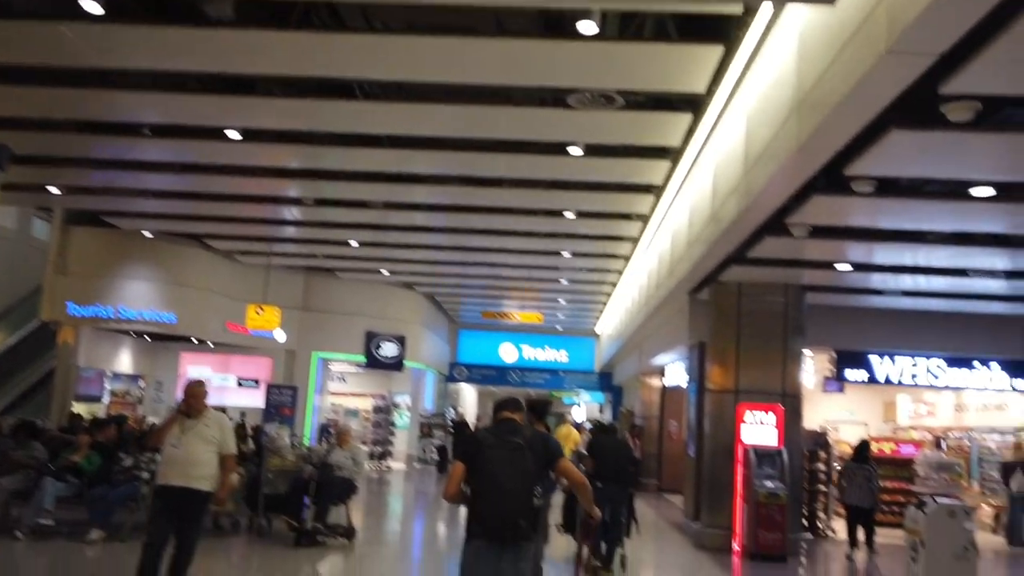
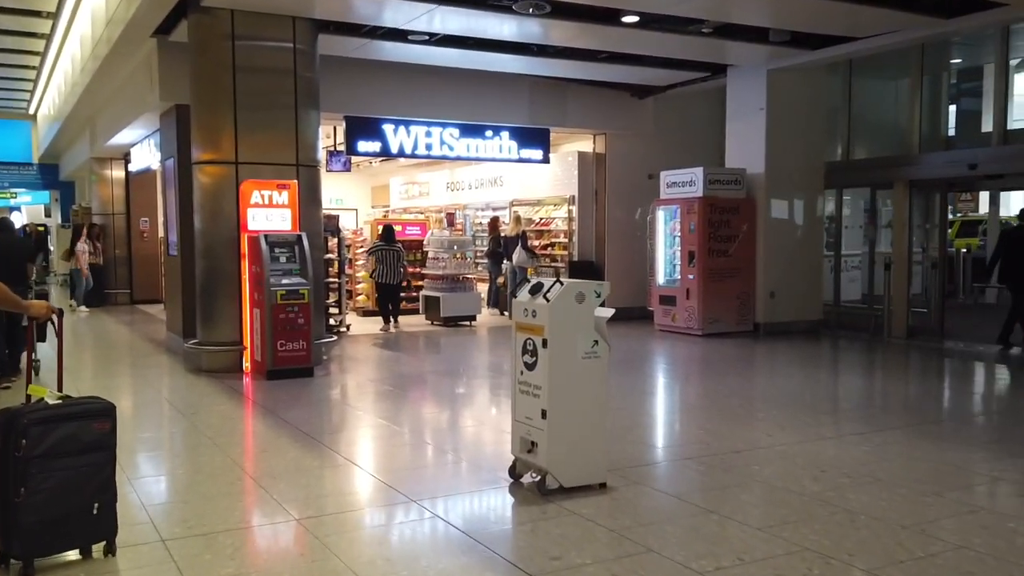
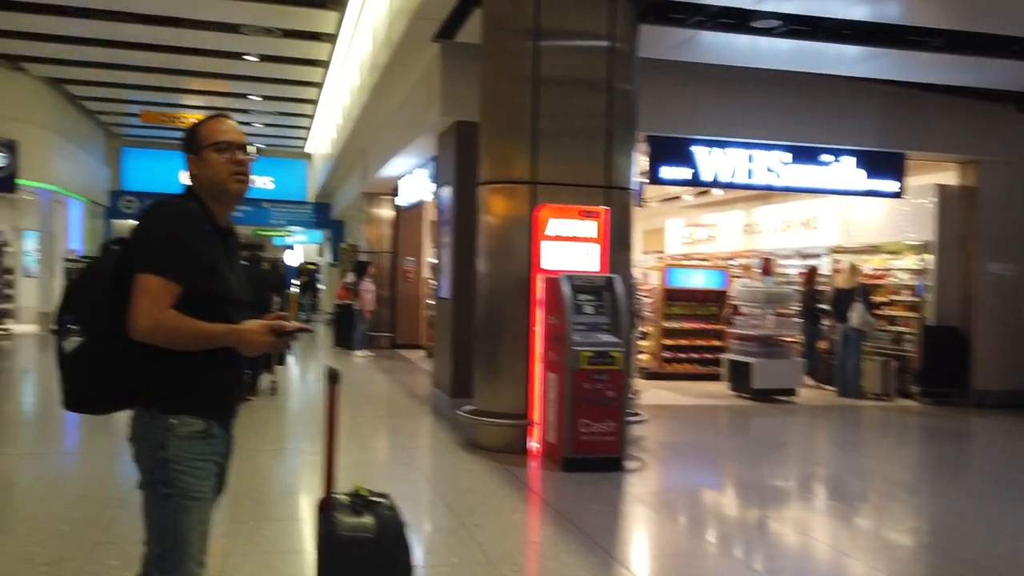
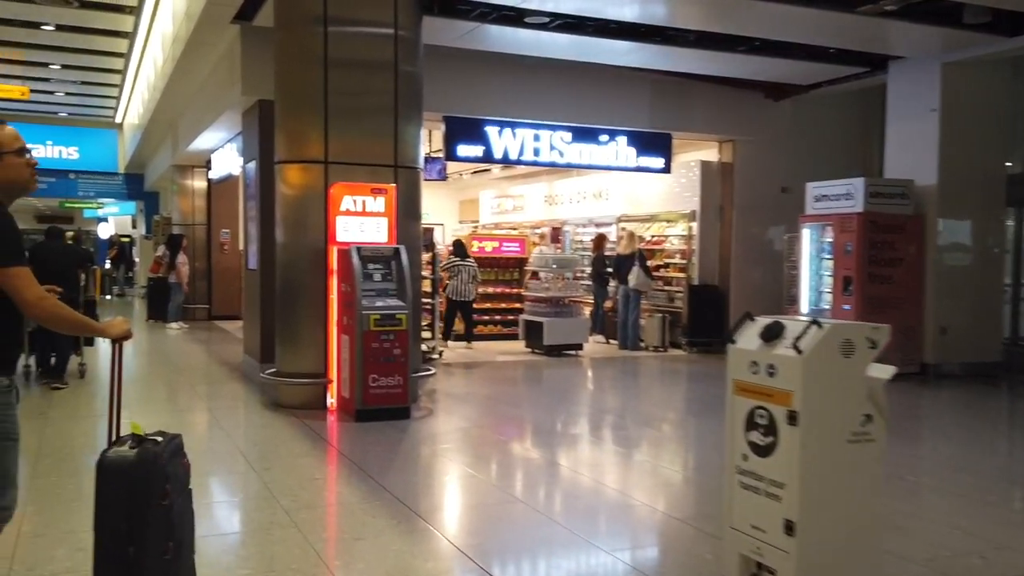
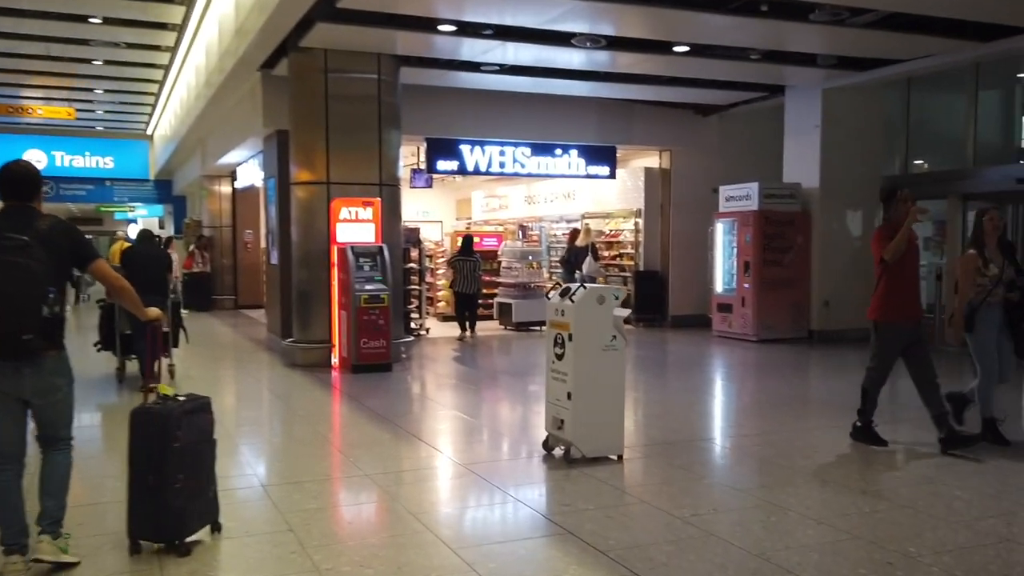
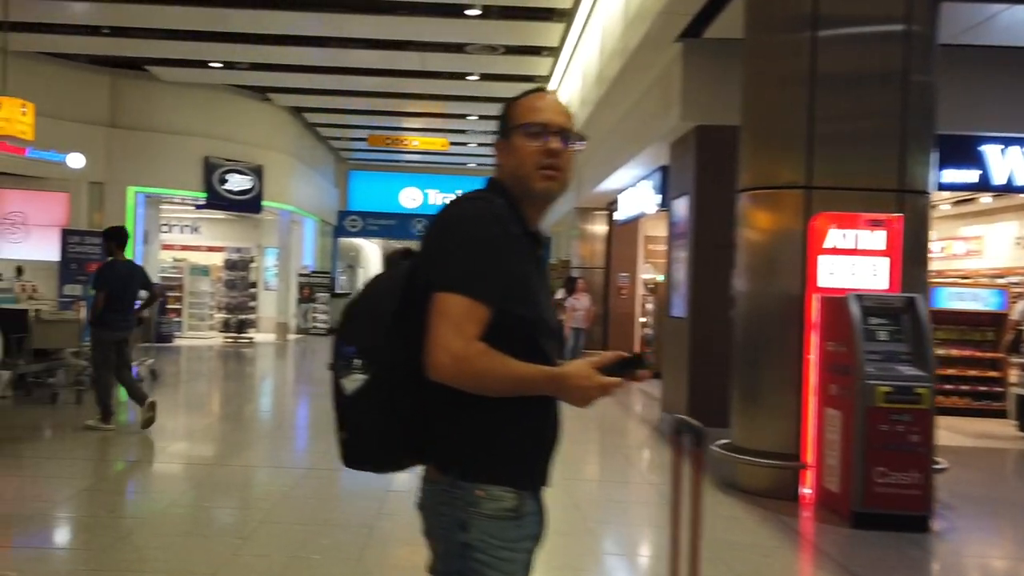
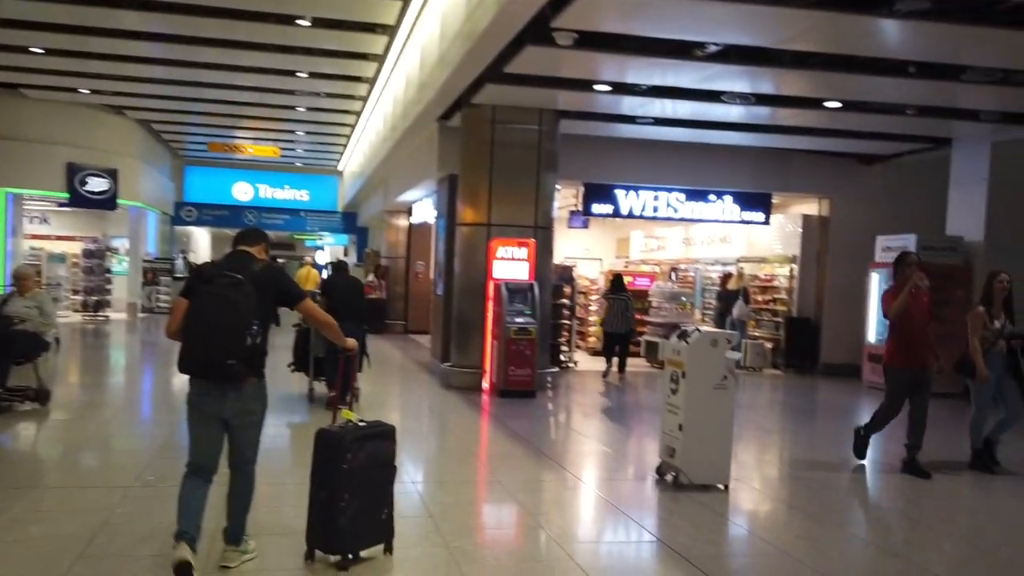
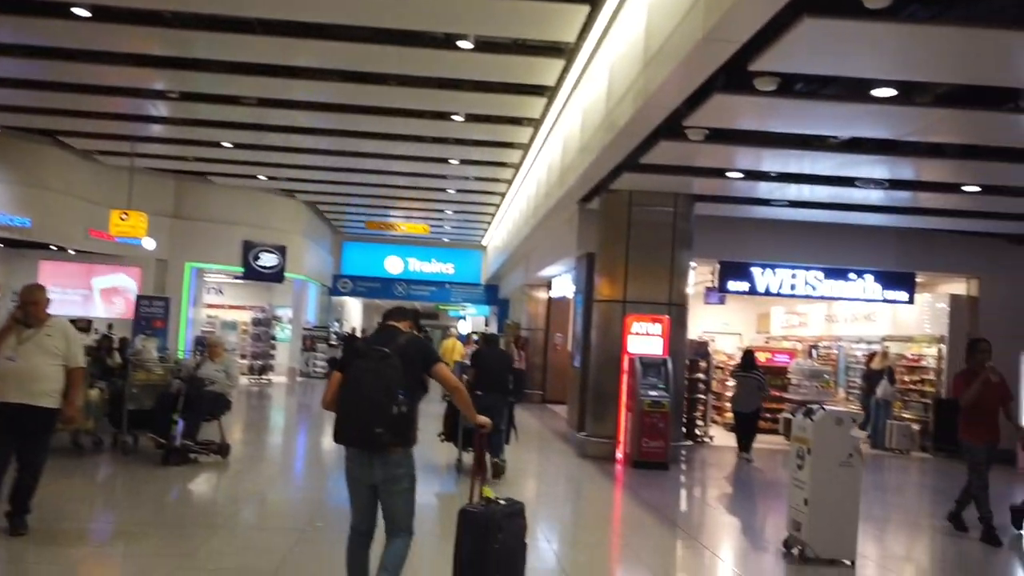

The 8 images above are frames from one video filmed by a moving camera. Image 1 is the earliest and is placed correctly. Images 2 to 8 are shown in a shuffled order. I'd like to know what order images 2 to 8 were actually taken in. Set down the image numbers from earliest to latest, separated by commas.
8, 7, 5, 2, 4, 3, 6
